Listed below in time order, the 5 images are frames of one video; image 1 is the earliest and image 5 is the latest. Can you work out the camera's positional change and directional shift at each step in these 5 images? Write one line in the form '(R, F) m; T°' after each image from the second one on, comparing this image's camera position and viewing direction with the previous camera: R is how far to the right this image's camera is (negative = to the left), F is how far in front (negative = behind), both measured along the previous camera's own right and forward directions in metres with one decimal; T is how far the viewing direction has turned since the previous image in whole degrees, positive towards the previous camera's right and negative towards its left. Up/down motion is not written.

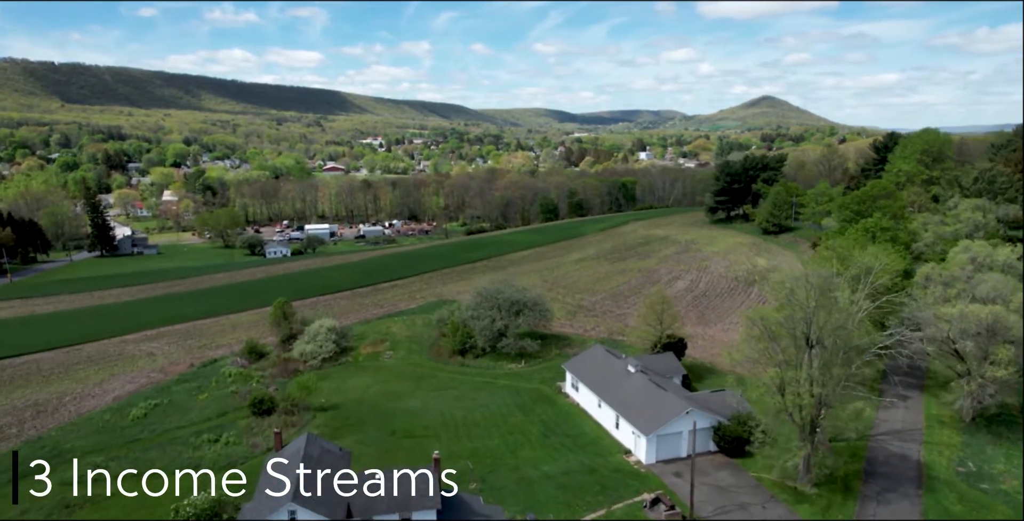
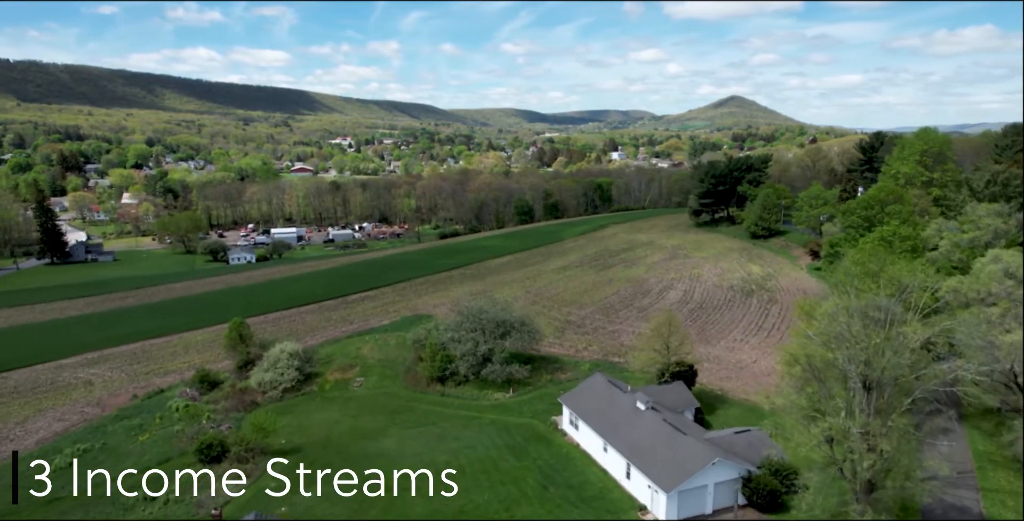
(-0.6, +3.6) m; +2°
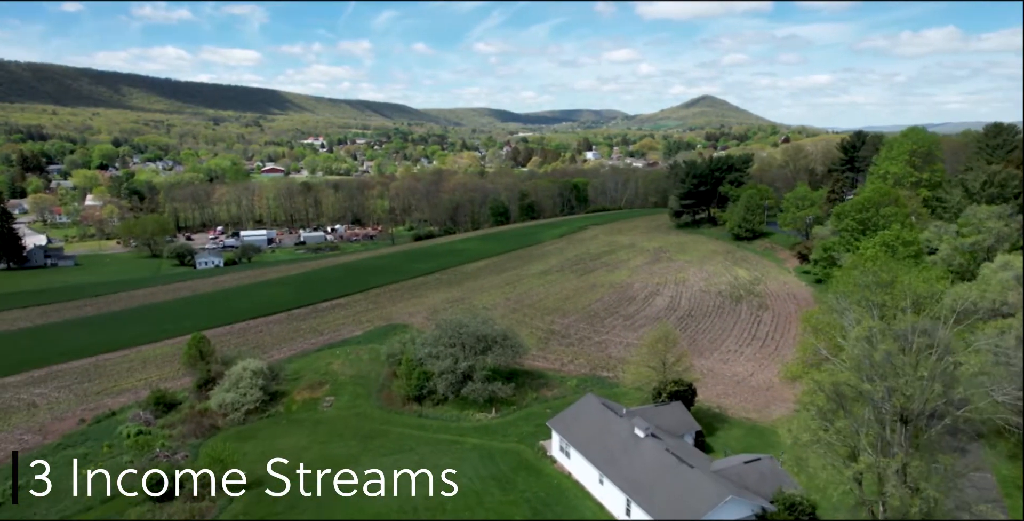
(-0.3, +2.2) m; +2°
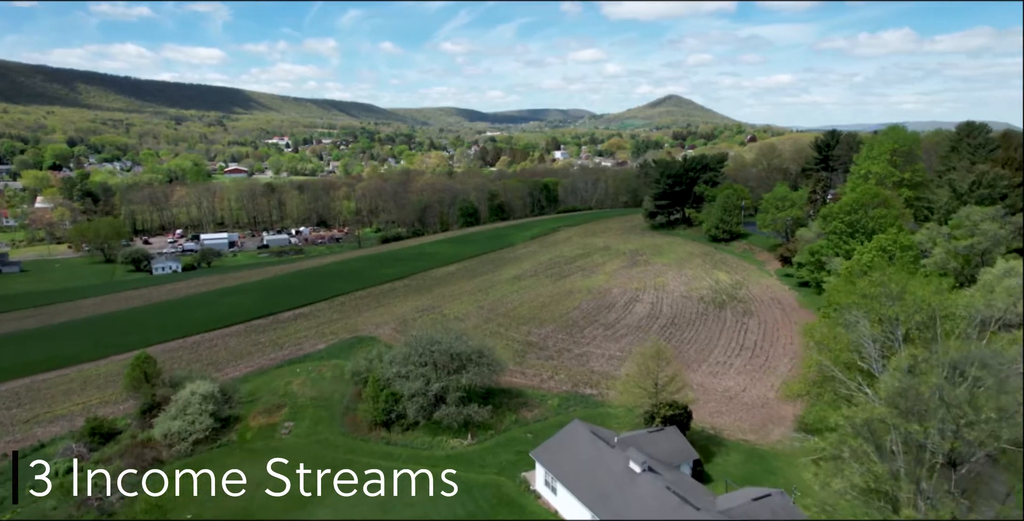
(-0.2, +2.3) m; +2°
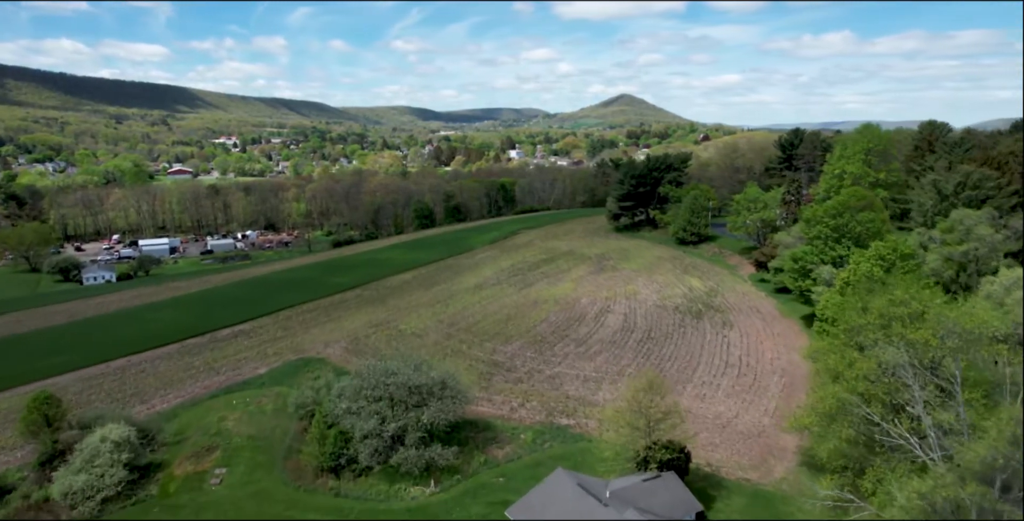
(-0.3, +3.3) m; +3°
